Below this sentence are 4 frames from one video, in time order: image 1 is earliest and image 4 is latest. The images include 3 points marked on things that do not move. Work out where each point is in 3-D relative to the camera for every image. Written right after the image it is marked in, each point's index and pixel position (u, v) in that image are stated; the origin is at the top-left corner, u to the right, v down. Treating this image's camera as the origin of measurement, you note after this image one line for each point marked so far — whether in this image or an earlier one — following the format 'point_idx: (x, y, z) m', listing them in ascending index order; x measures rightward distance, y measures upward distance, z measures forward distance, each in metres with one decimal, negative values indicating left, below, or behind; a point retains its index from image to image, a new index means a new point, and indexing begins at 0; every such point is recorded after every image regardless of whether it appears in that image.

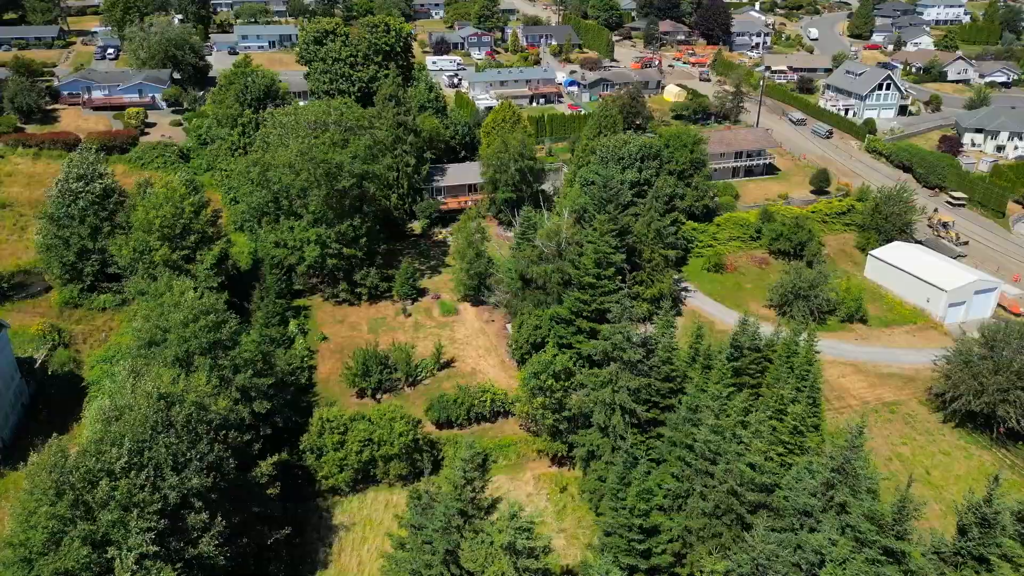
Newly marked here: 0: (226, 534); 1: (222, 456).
0: (-6.4, -5.5, +16.8) m
1: (-6.6, -3.9, +17.1) m
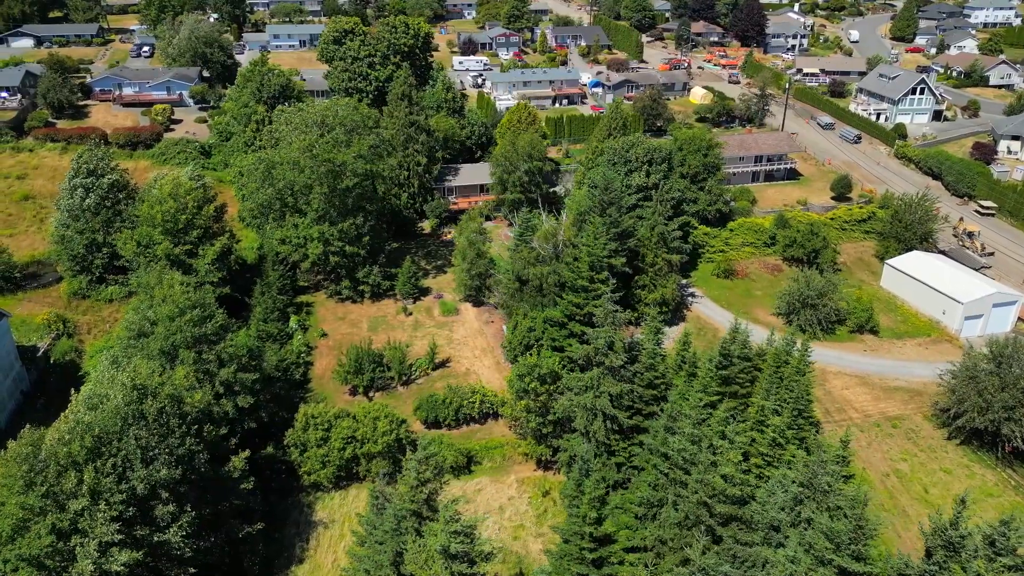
0: (-7.2, -5.4, +17.1) m
1: (-7.4, -3.7, +17.4) m
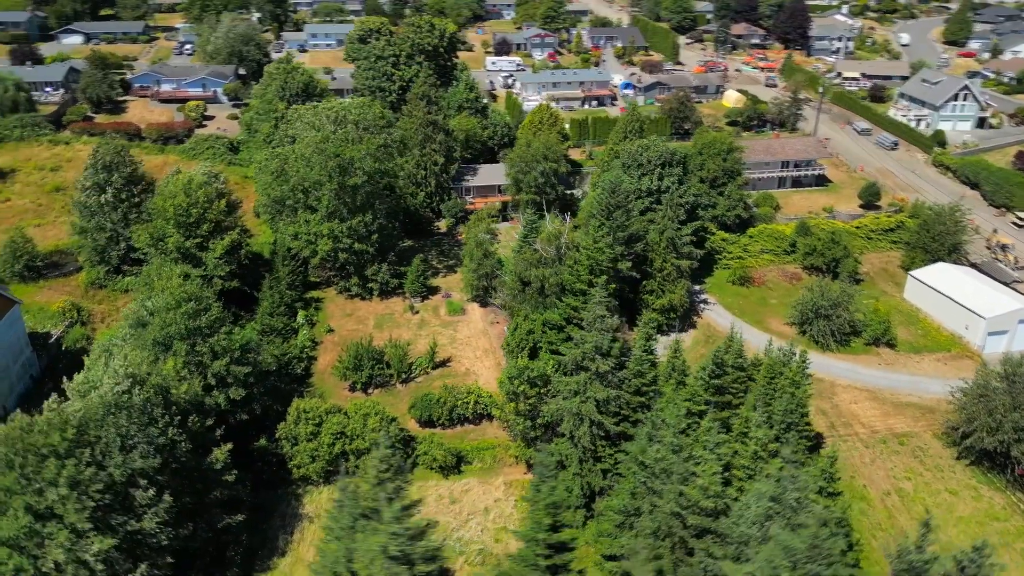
0: (-7.9, -5.3, +17.5) m
1: (-8.0, -3.6, +17.8) m
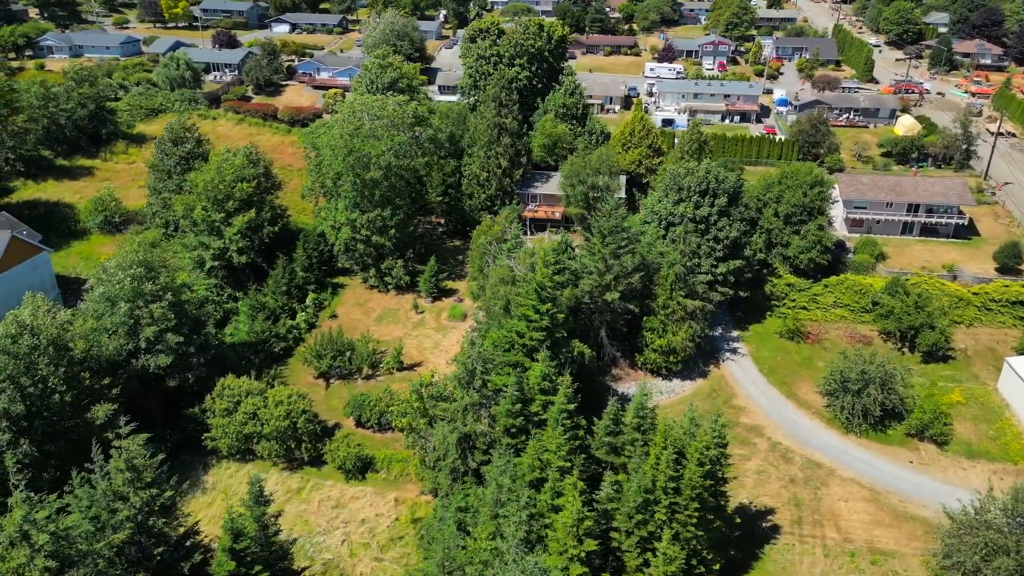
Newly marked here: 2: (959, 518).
0: (-12.2, -4.3, +19.3) m
1: (-12.0, -2.7, +19.6) m
2: (+11.2, -5.7, +18.7) m
